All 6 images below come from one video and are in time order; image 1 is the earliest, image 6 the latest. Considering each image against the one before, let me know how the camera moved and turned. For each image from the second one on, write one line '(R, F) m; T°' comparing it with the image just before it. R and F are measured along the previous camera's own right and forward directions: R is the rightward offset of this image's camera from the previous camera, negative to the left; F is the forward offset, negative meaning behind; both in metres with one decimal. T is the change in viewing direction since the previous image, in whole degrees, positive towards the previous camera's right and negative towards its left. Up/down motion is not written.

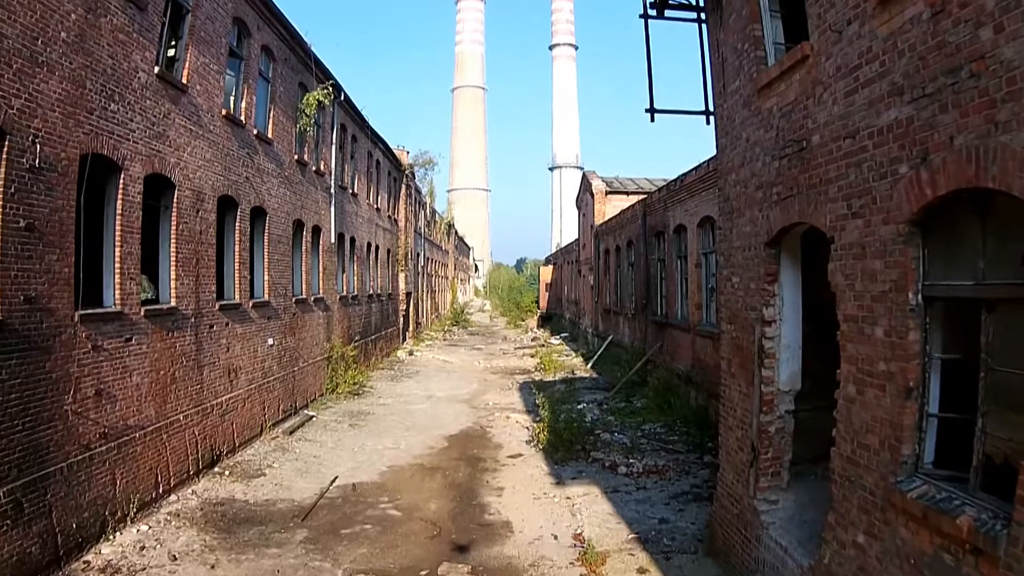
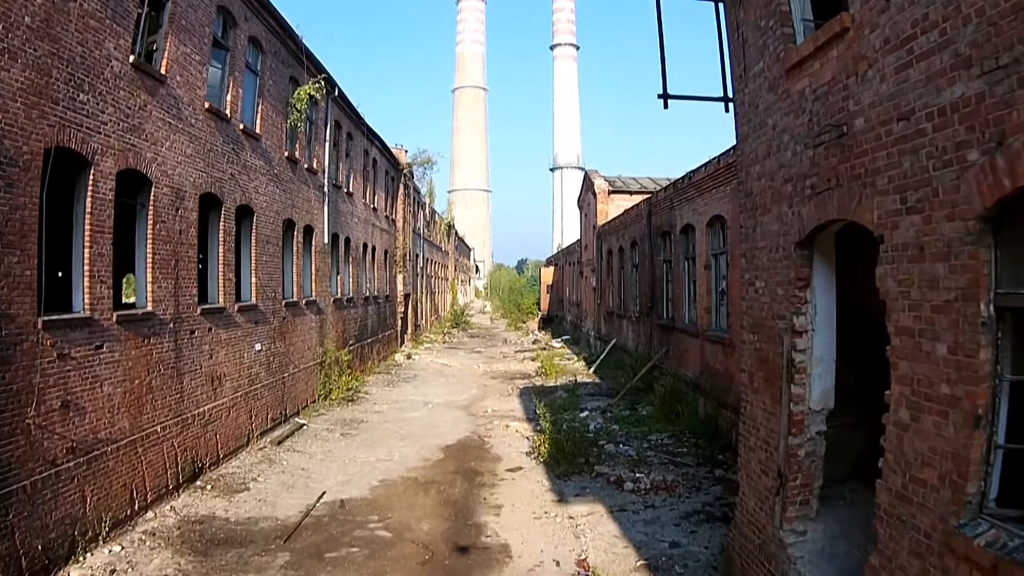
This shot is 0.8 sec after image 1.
(0.0, +0.6) m; 0°
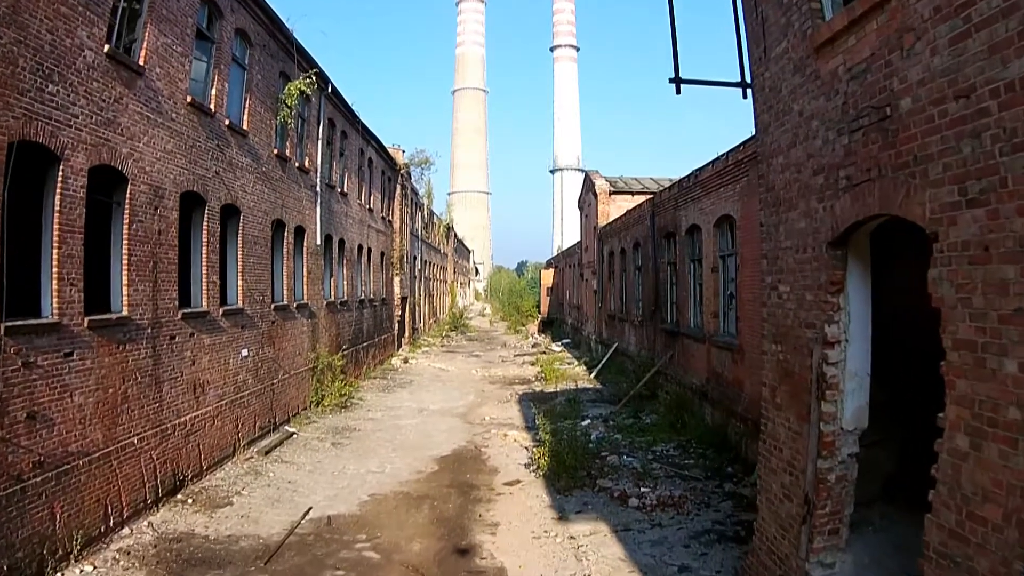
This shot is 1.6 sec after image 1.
(0.0, +0.5) m; 0°
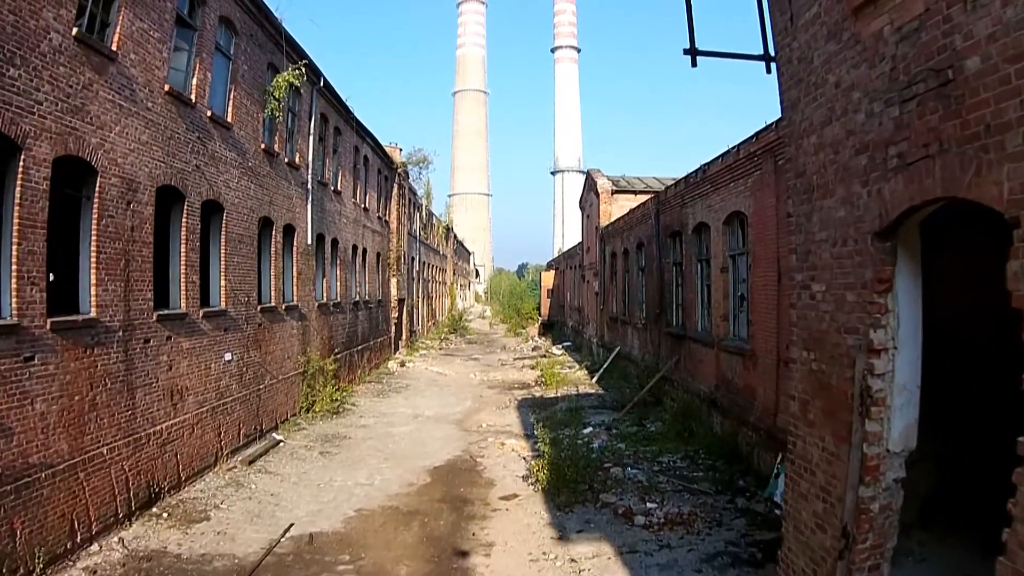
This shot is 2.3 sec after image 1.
(0.0, +0.6) m; 0°
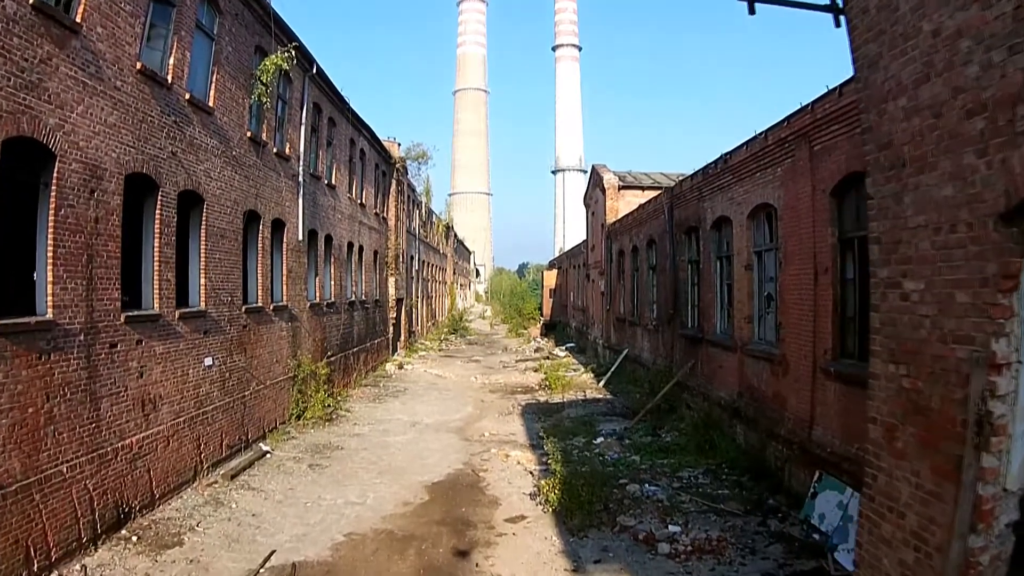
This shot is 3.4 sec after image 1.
(-0.1, +0.8) m; 0°
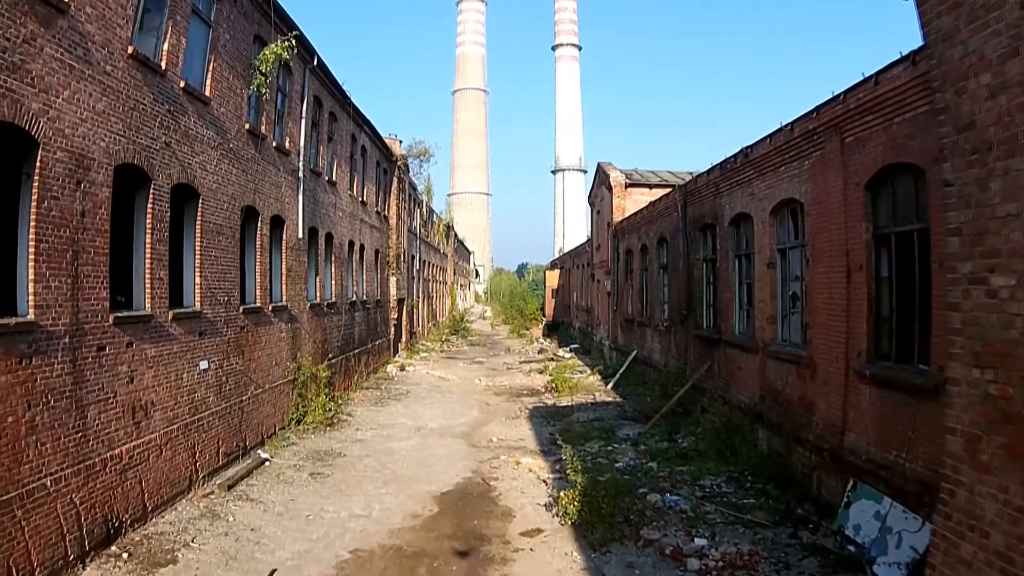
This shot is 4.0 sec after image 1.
(-0.2, +0.5) m; 0°
